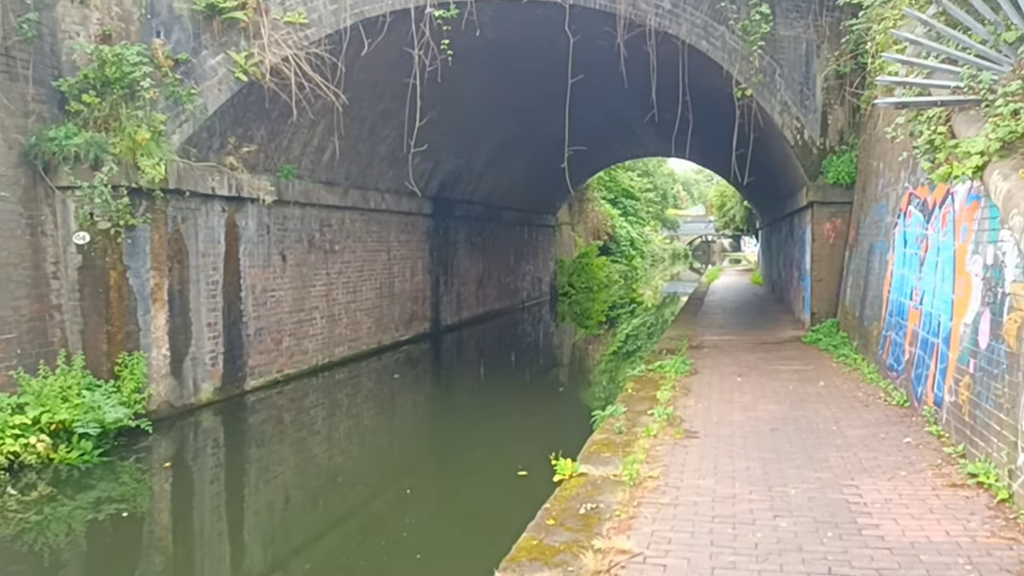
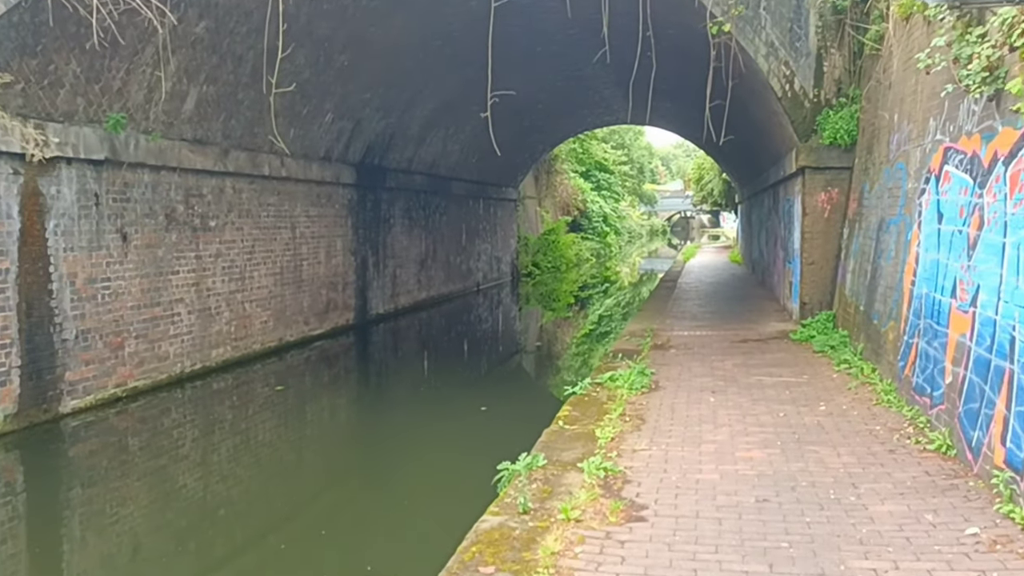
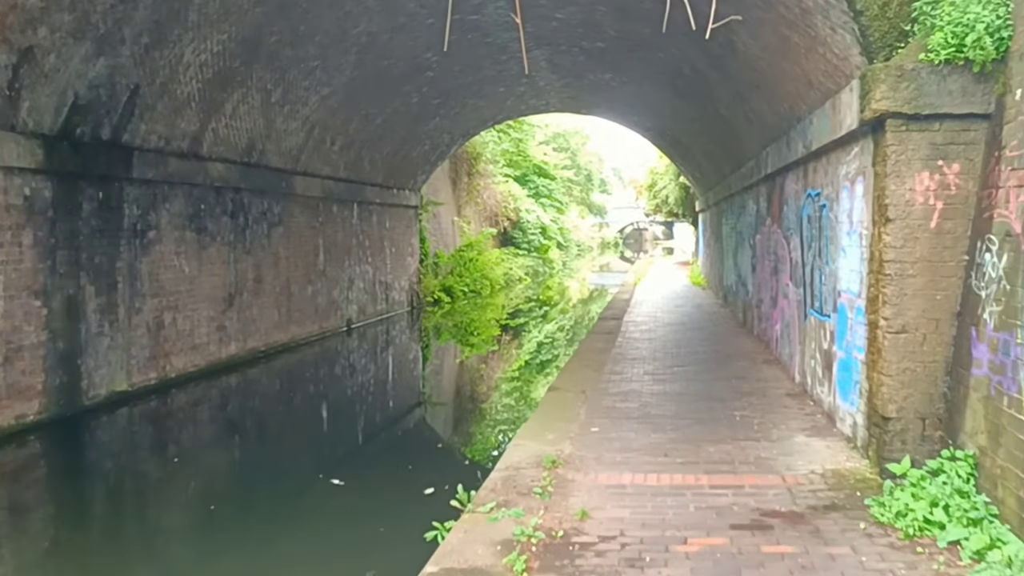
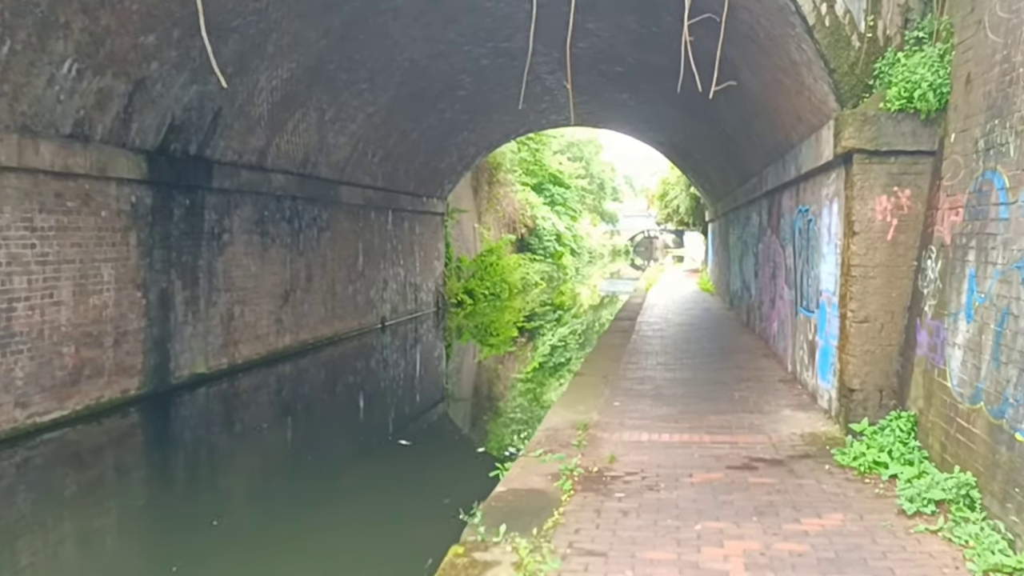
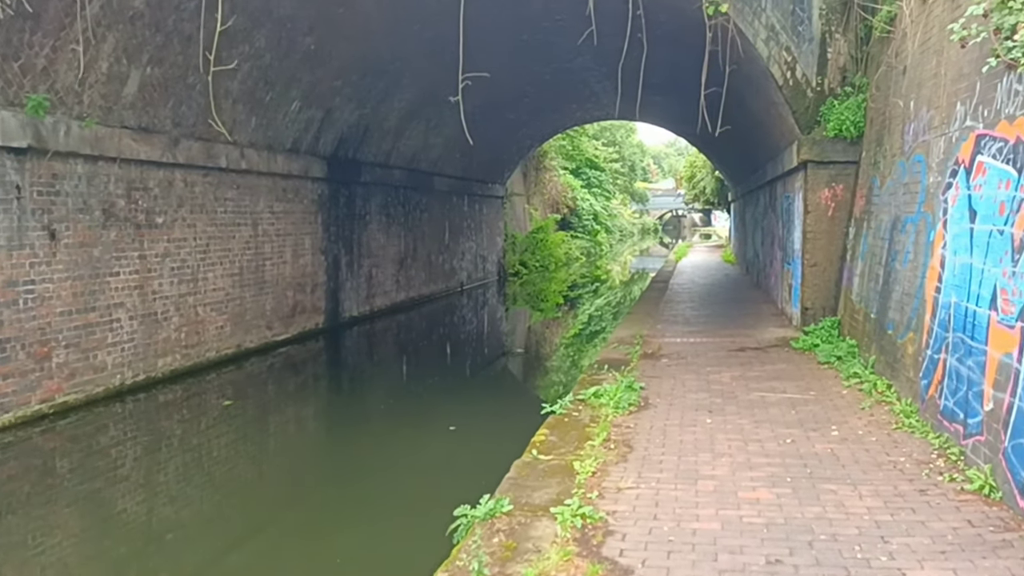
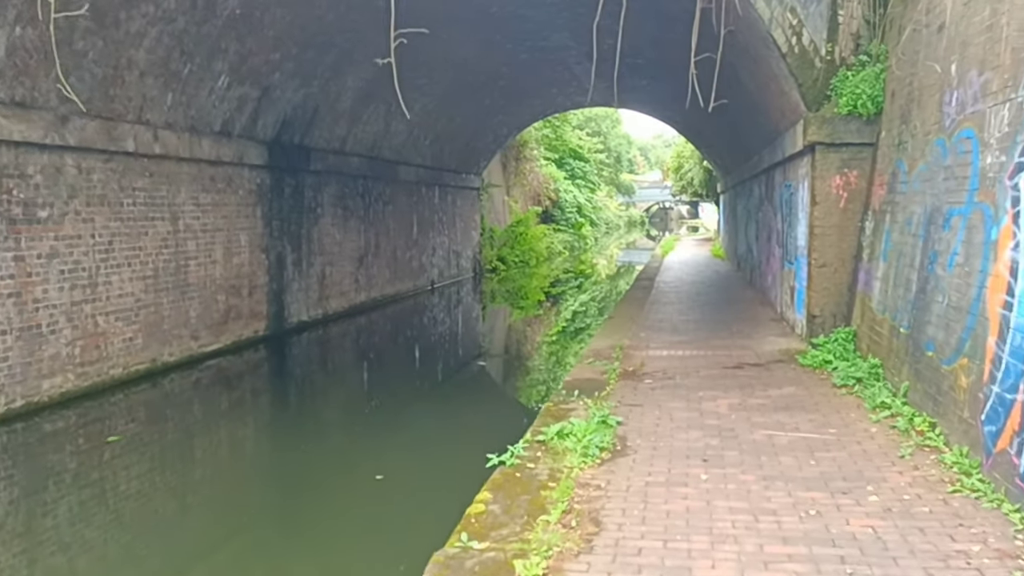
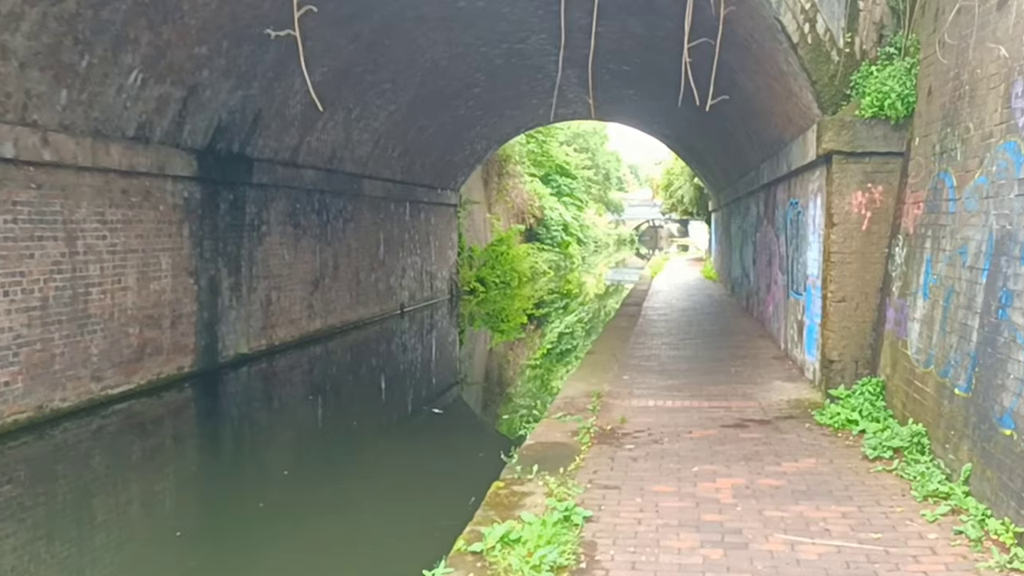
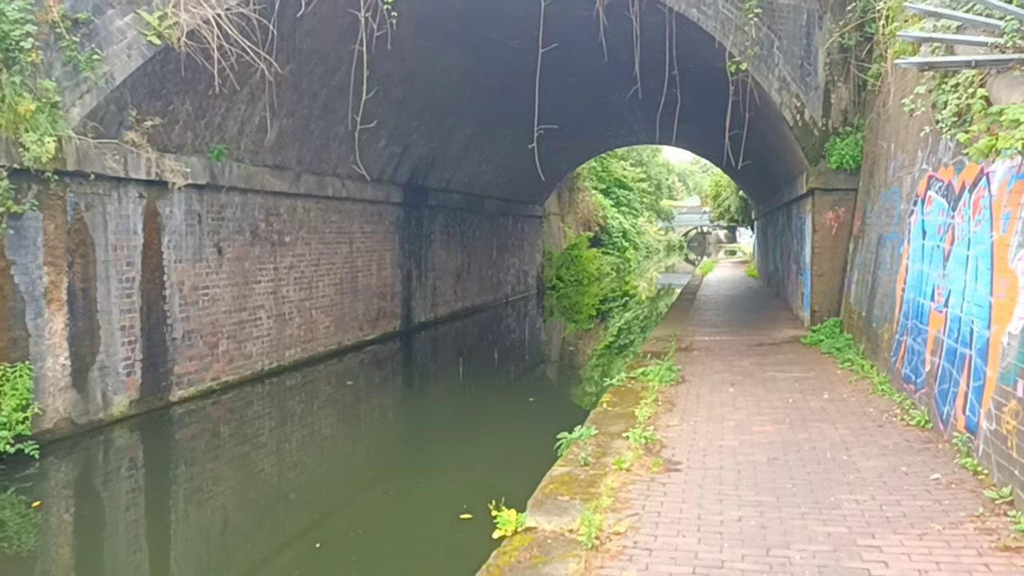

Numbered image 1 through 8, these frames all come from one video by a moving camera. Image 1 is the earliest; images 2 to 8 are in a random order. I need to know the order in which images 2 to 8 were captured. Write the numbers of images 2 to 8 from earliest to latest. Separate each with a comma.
8, 2, 5, 6, 7, 4, 3
